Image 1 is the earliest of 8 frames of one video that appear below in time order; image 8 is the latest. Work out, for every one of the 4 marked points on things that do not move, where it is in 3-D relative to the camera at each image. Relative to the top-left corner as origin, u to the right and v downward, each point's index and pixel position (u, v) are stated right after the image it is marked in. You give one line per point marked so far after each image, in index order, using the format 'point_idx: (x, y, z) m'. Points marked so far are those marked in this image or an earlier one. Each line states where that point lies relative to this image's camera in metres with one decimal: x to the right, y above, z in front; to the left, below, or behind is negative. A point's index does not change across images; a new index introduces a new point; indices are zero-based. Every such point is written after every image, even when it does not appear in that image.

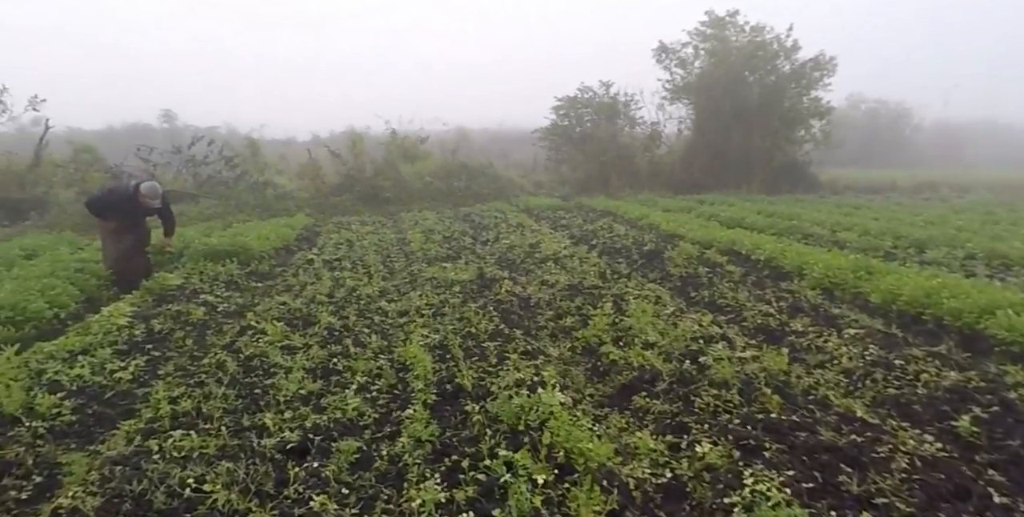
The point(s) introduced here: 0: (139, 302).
0: (-4.0, -0.5, +7.3) m
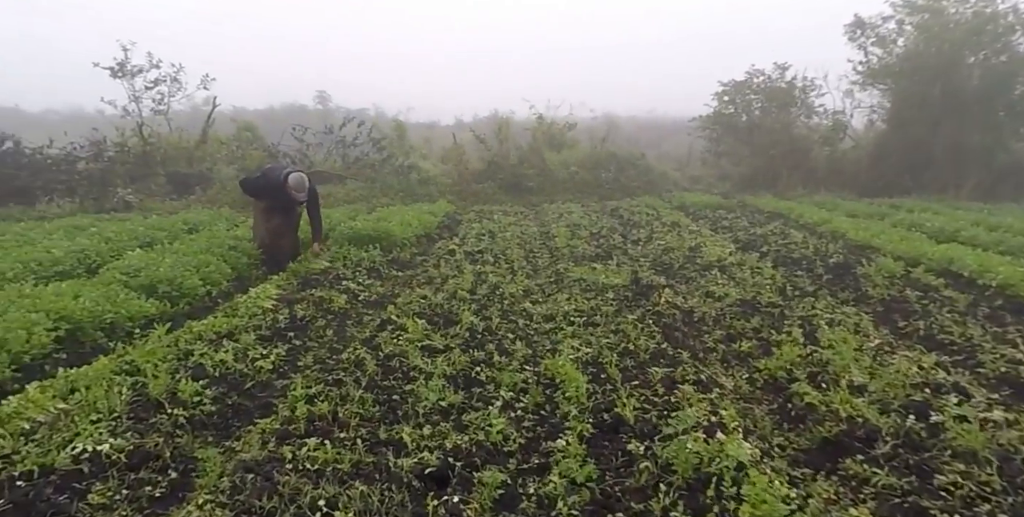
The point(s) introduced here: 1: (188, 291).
0: (-2.5, -0.3, +7.3) m
1: (-3.3, -0.3, +6.8) m
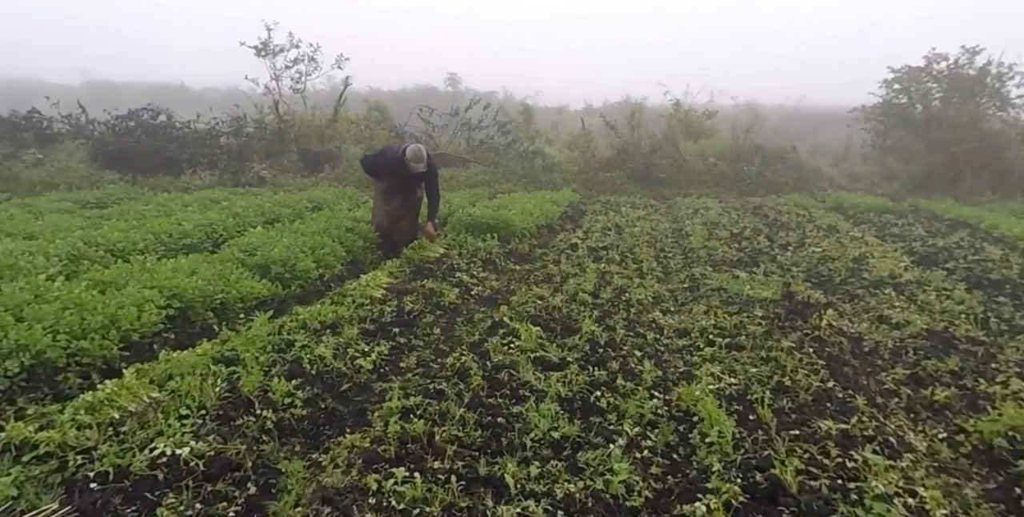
0: (-1.2, -0.2, +6.9) m
1: (-2.1, -0.1, +6.6) m
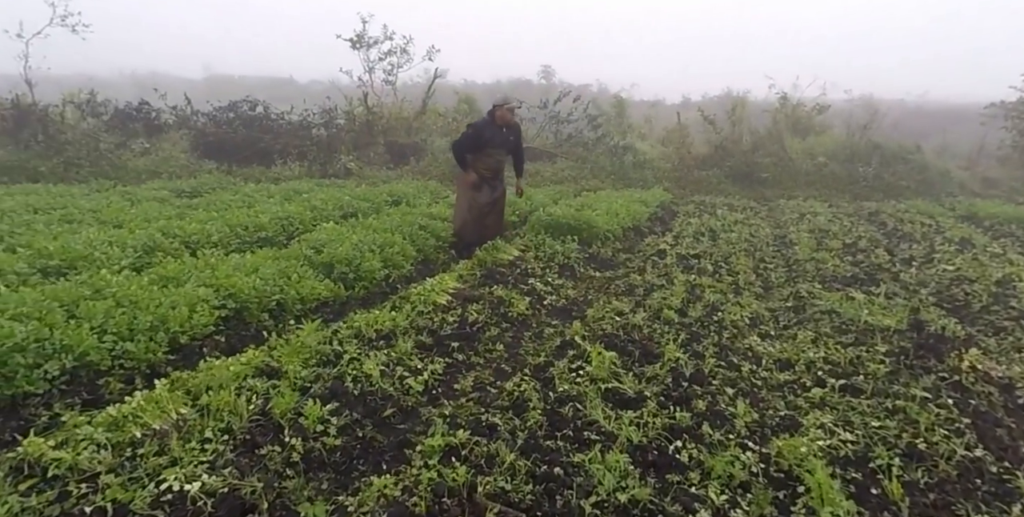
0: (-0.4, -0.2, +6.5) m
1: (-1.4, -0.1, +6.3) m
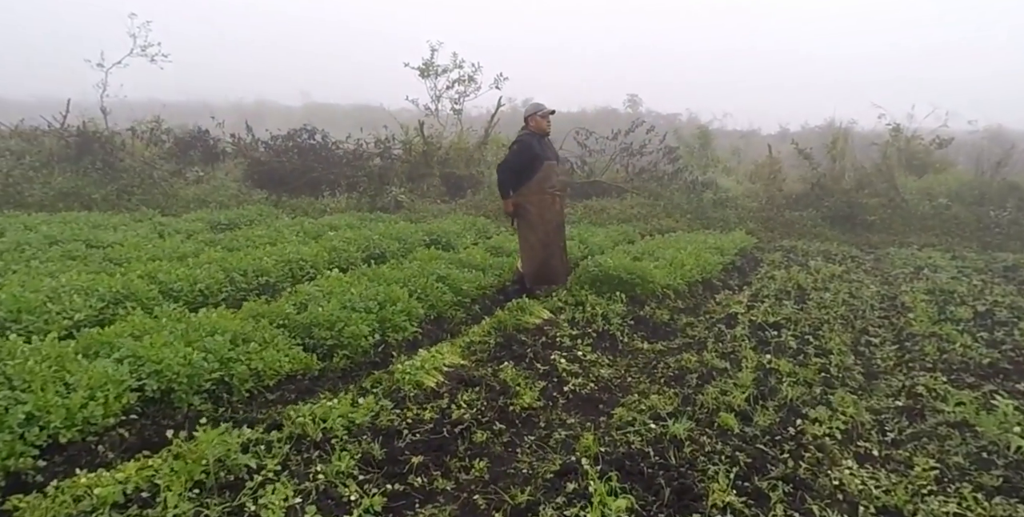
0: (-0.3, -0.7, +5.2) m
1: (-1.2, -0.6, +5.2) m
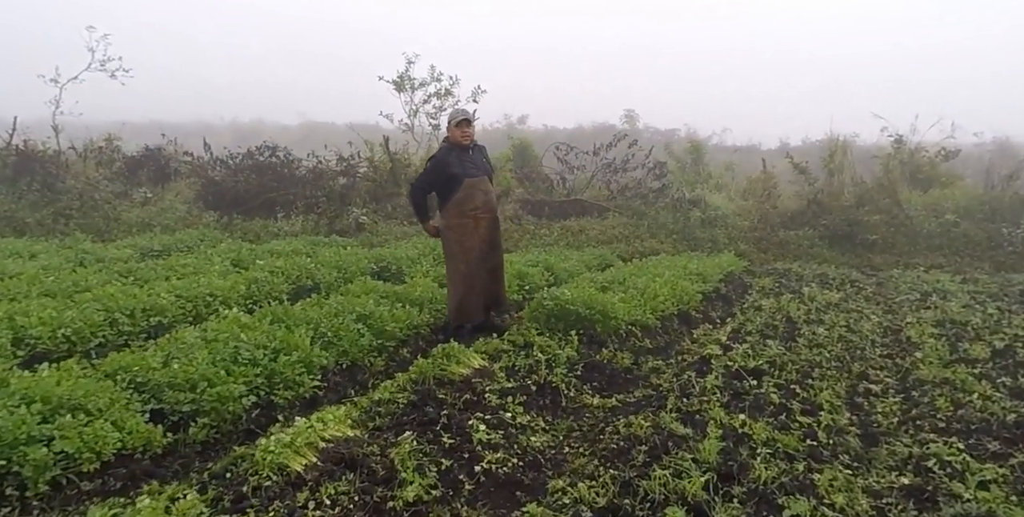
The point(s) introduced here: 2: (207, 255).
0: (-0.9, -1.0, +4.2) m
1: (-1.8, -0.9, +4.1) m
2: (-4.1, 0.0, +9.0) m
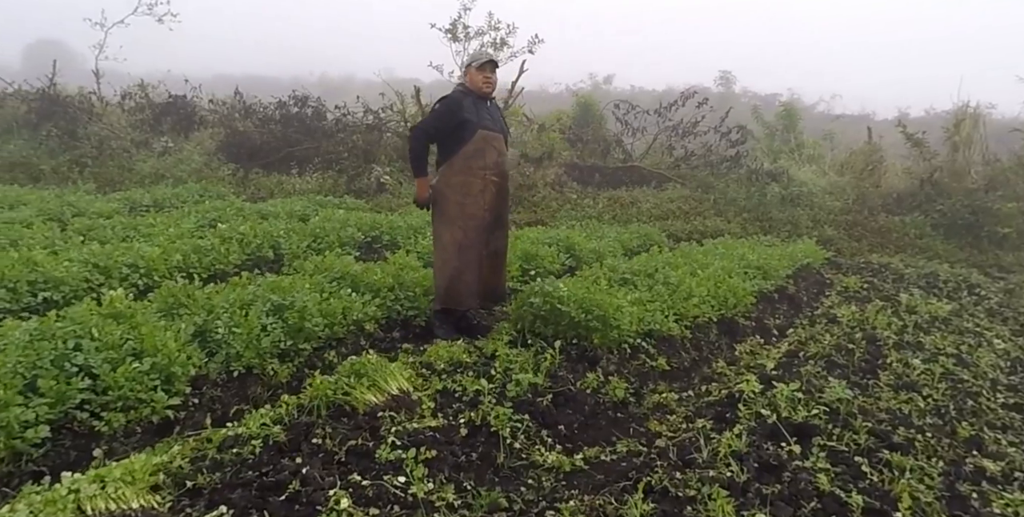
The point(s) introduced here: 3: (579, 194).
0: (-1.4, -0.9, +2.9) m
1: (-2.3, -0.8, +2.9) m
2: (-3.8, +0.5, +8.0) m
3: (+0.9, +0.9, +9.8) m
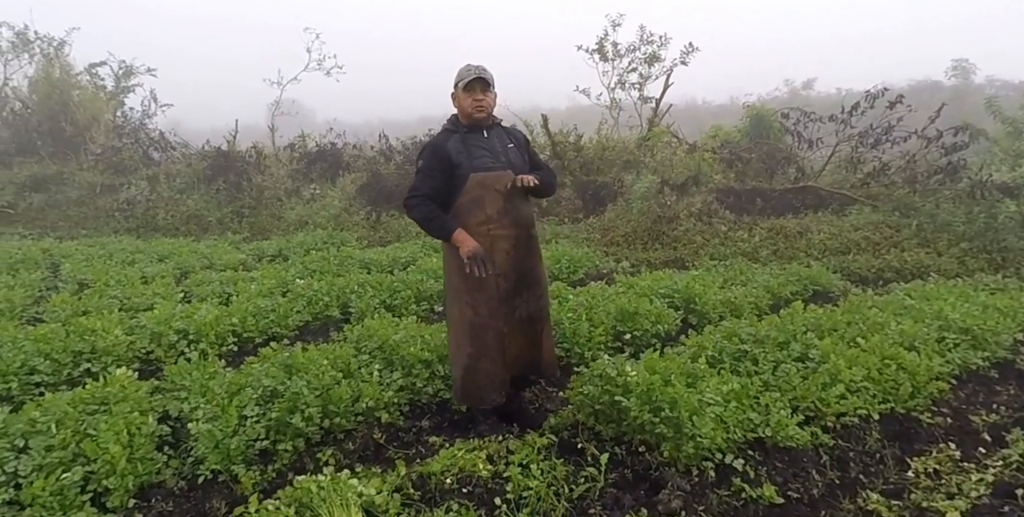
0: (-1.6, -1.3, +2.2) m
1: (-2.5, -1.2, +2.5) m
2: (-2.4, -0.1, +7.9) m
3: (+2.6, +0.4, +8.1) m
